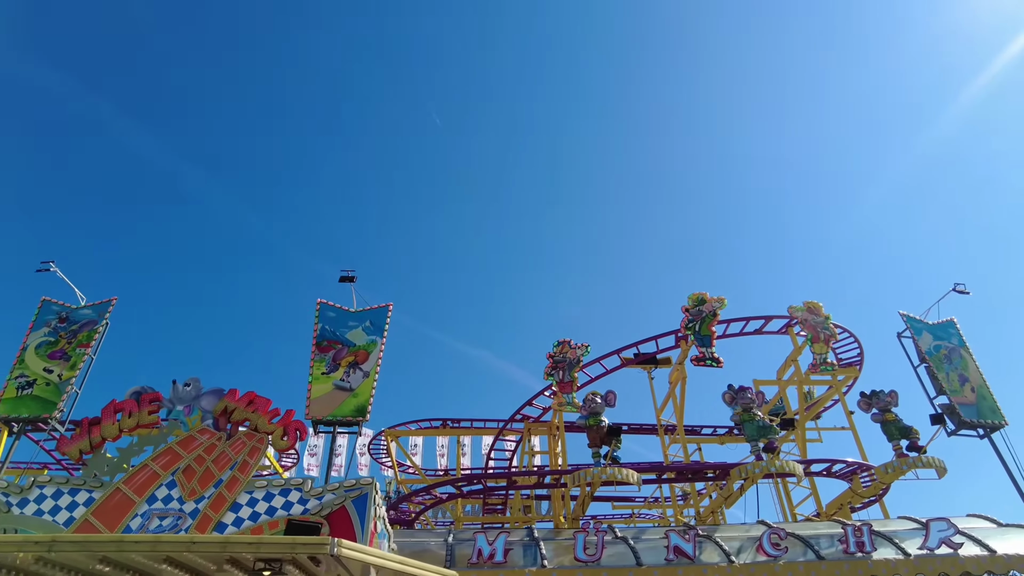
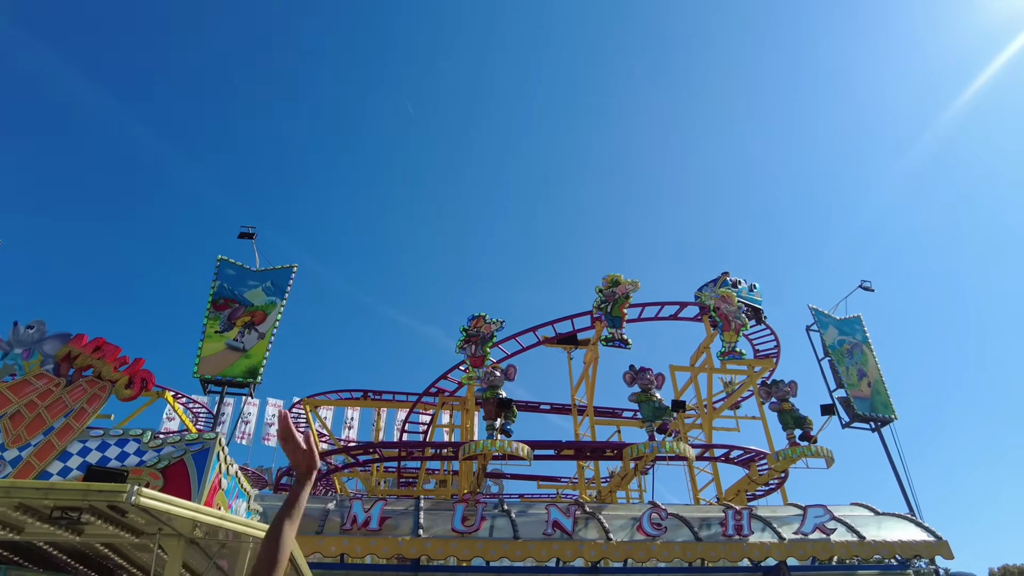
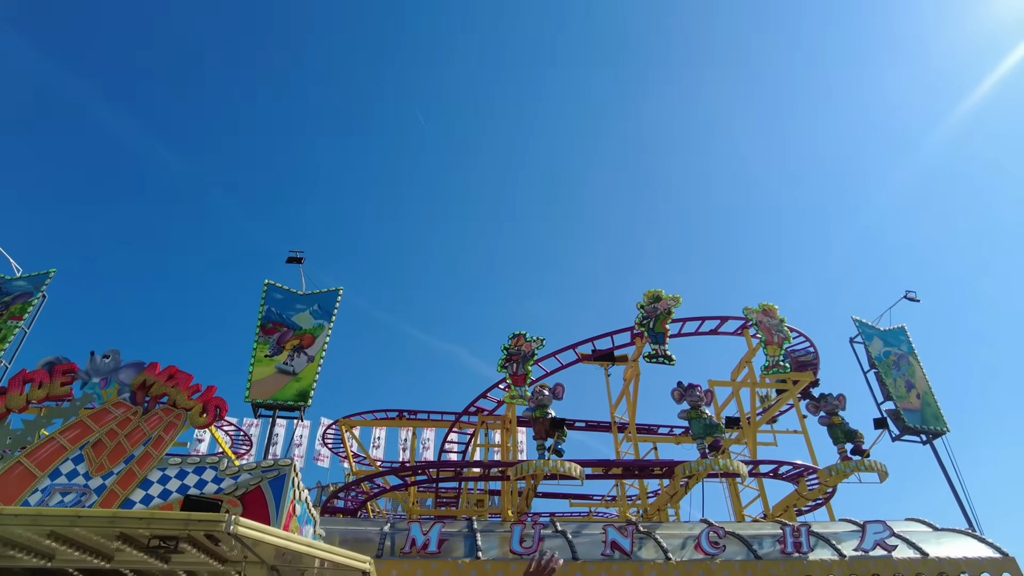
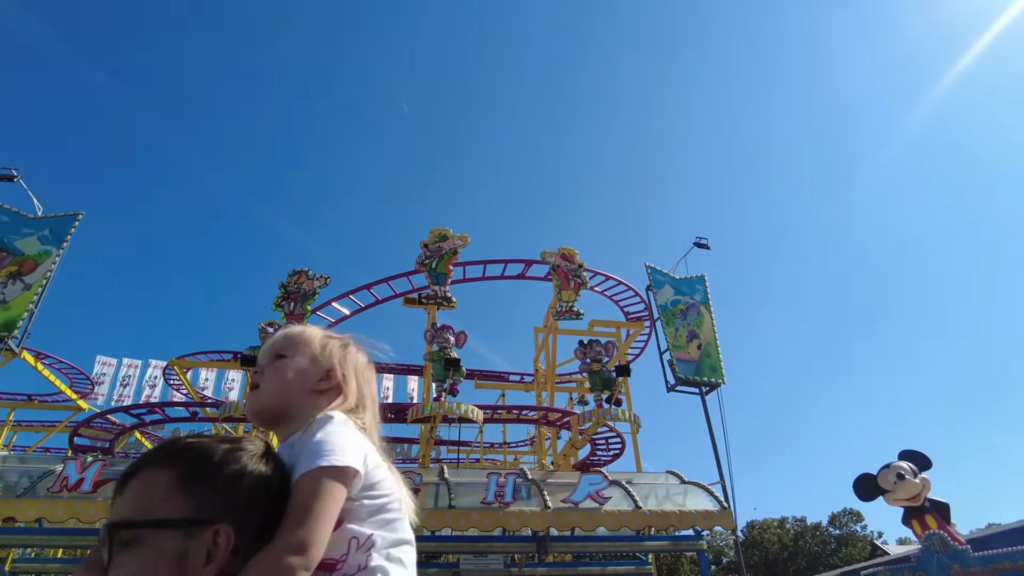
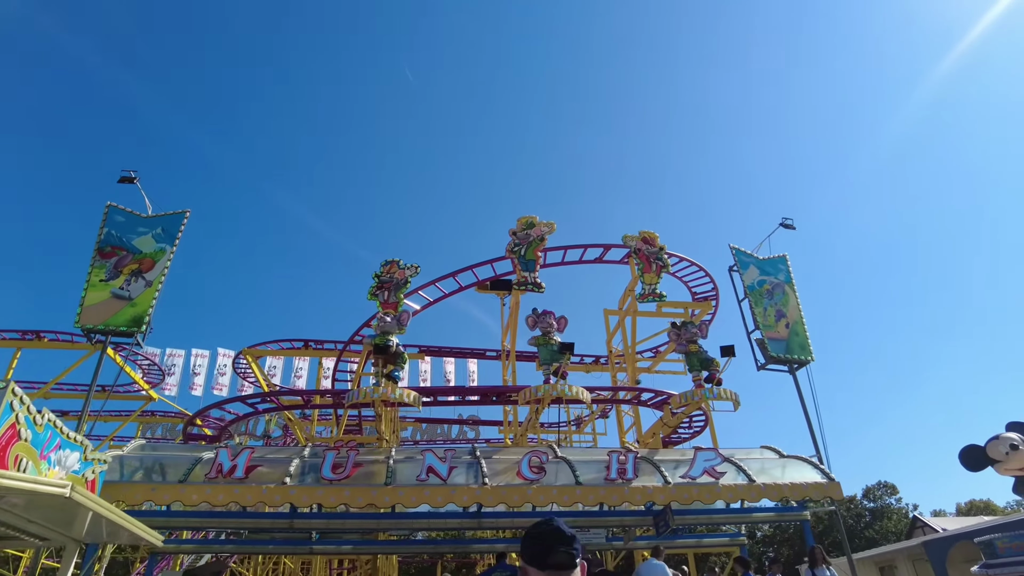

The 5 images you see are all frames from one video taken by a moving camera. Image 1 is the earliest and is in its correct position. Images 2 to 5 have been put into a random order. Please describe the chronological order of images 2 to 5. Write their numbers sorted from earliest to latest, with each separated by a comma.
3, 2, 5, 4
